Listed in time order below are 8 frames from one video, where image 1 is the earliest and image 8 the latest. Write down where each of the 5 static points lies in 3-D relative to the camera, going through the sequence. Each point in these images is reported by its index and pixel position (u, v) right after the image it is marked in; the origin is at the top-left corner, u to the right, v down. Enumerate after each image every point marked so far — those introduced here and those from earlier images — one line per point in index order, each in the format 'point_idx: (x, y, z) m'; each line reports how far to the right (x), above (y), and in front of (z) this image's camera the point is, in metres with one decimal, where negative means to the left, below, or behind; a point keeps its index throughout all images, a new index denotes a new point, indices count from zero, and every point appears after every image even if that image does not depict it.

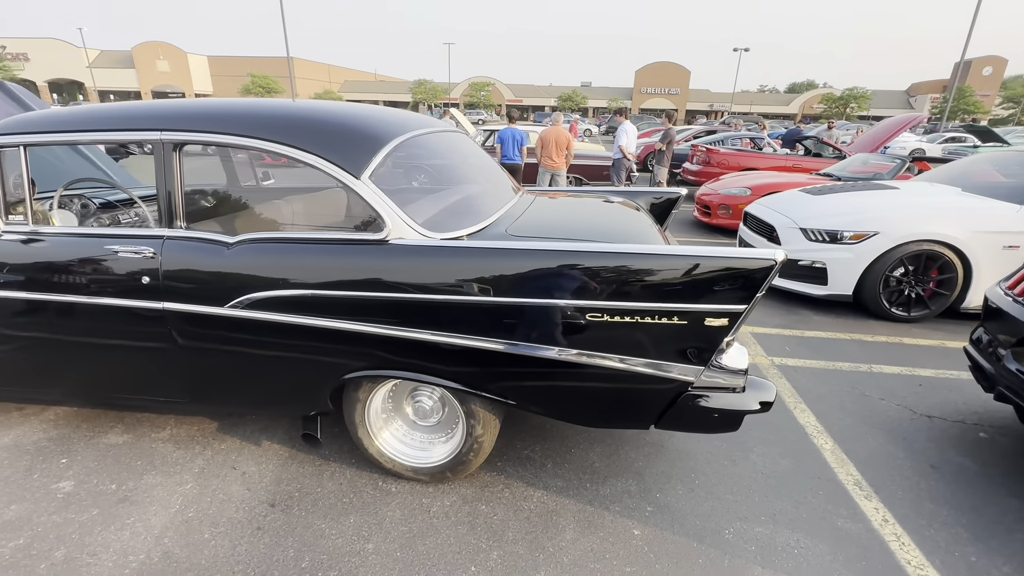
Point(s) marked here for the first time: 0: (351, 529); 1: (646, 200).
0: (-0.7, -1.0, +1.9) m
1: (+1.0, +0.6, +3.4) m
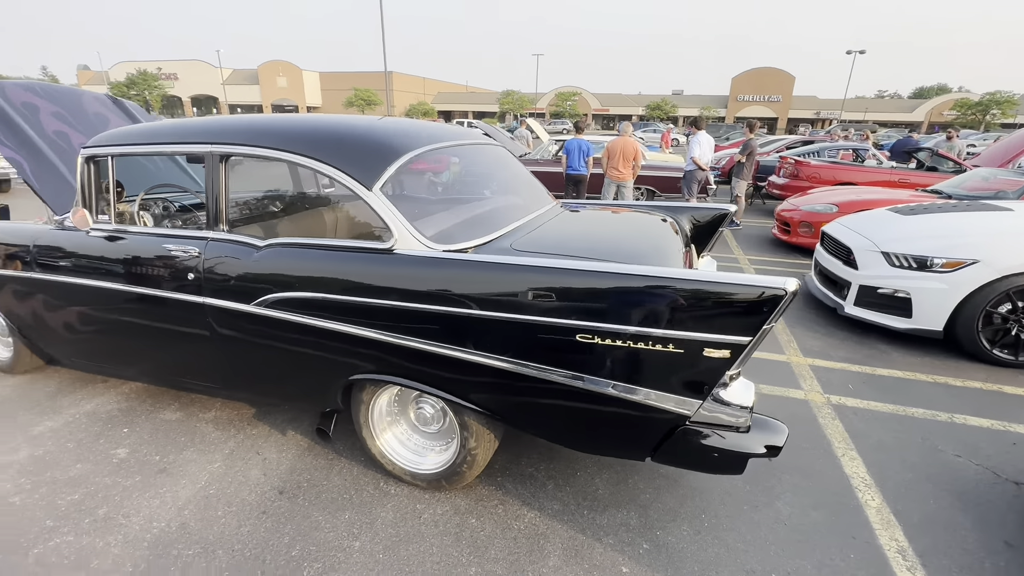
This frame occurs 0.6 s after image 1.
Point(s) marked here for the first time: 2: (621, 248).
0: (-0.7, -1.0, +2.0) m
1: (+1.2, +0.5, +3.2) m
2: (+0.5, +0.2, +2.2) m
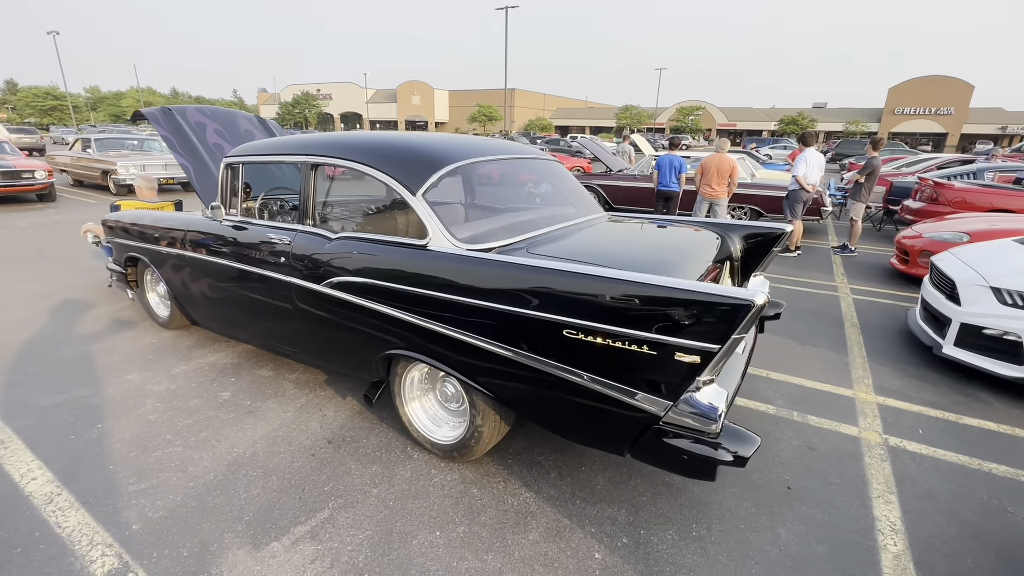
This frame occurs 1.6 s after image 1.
0: (-0.7, -1.0, +2.4) m
1: (+1.5, +0.3, +3.1) m
2: (+0.6, +0.2, +2.4) m
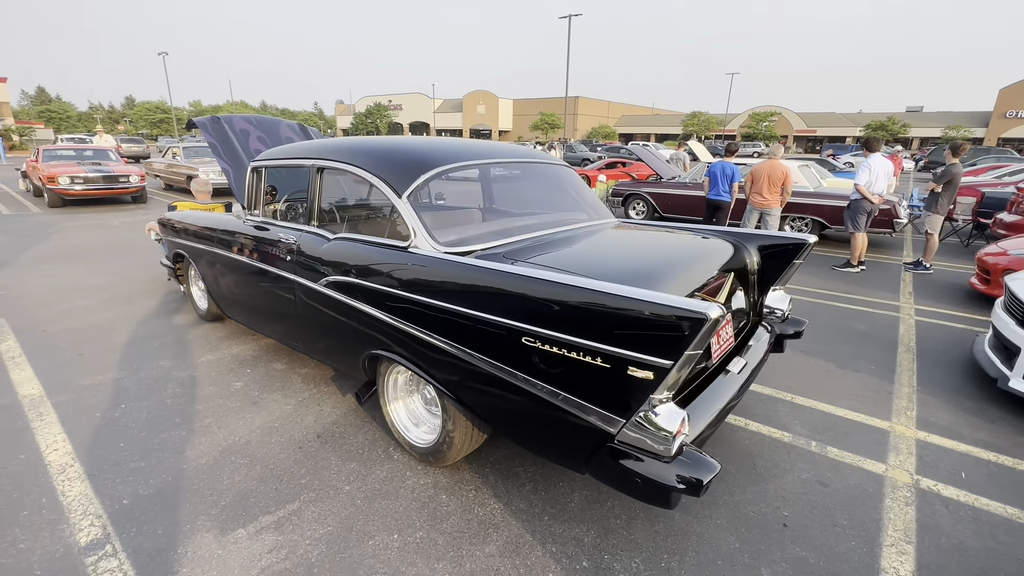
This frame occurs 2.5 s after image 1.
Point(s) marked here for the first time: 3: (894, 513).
0: (-0.9, -0.9, +2.4) m
1: (+1.5, +0.3, +2.9) m
2: (+0.5, +0.1, +2.2) m
3: (+1.8, -1.1, +2.2) m
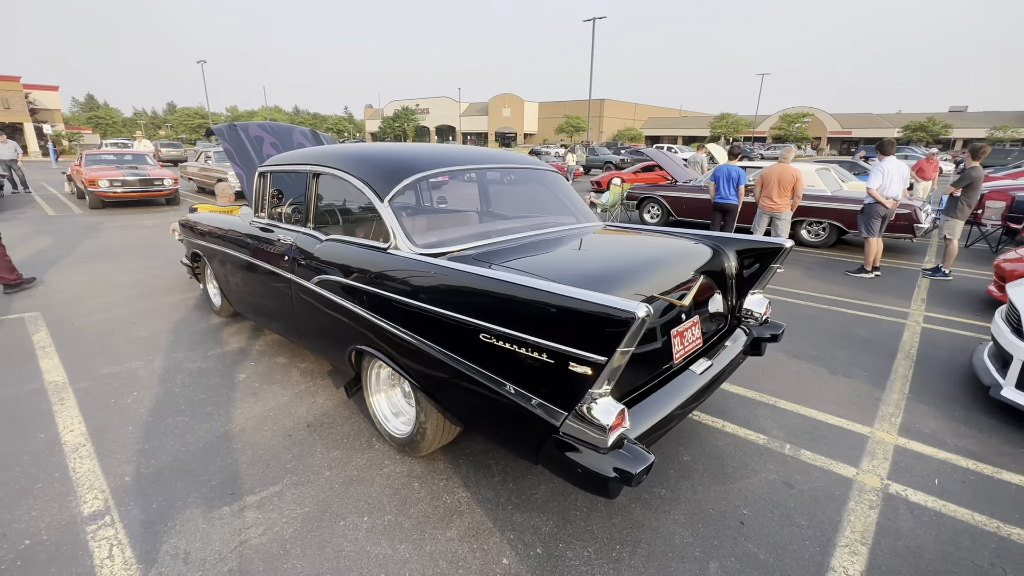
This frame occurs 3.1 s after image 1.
0: (-1.0, -0.9, +2.6) m
1: (+1.4, +0.2, +2.9) m
2: (+0.3, +0.1, +2.3) m
3: (+1.6, -1.1, +2.2) m
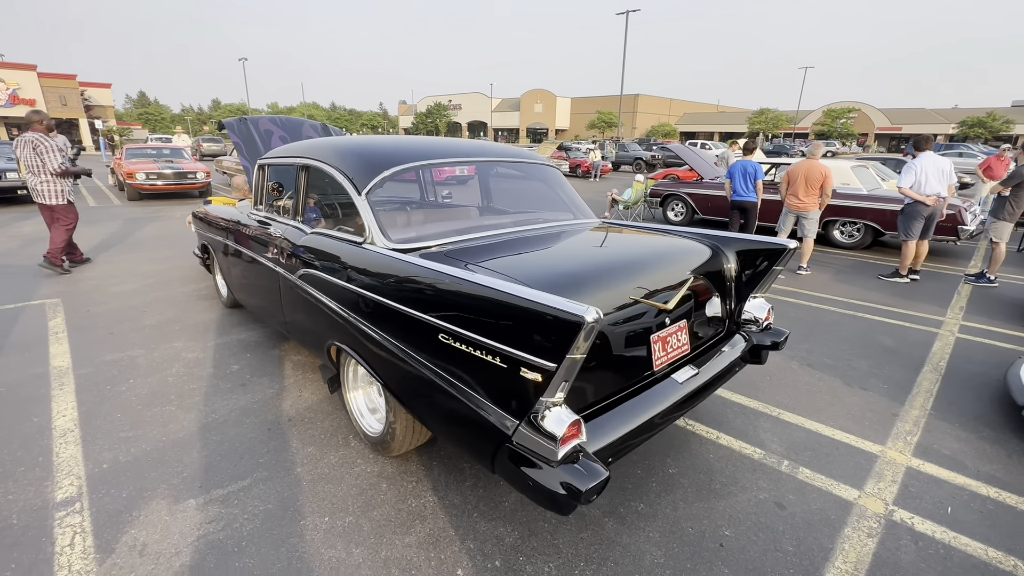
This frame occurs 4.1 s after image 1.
0: (-1.1, -0.9, +2.6) m
1: (+1.3, +0.2, +2.7) m
2: (+0.2, +0.1, +2.2) m
3: (+1.5, -1.1, +2.0) m
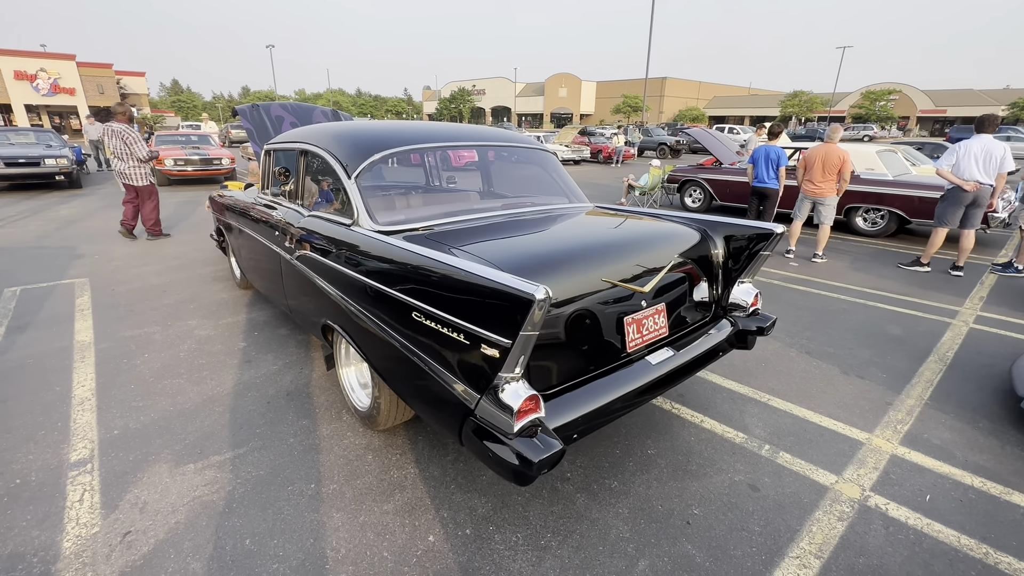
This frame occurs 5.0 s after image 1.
0: (-1.2, -0.8, +2.7) m
1: (+1.2, +0.3, +2.7) m
2: (+0.1, +0.2, +2.3) m
3: (+1.3, -1.0, +2.1) m
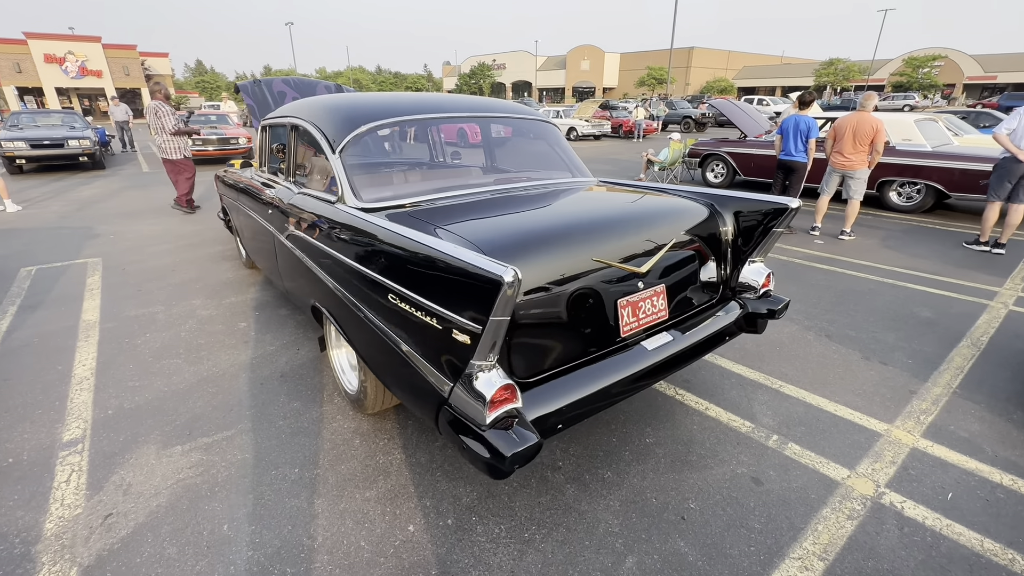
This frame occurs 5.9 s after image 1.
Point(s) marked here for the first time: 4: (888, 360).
0: (-1.3, -0.7, +2.7) m
1: (+1.2, +0.4, +2.5) m
2: (+0.1, +0.3, +2.1) m
3: (+1.3, -1.0, +1.9) m
4: (+2.6, -0.5, +3.2) m
